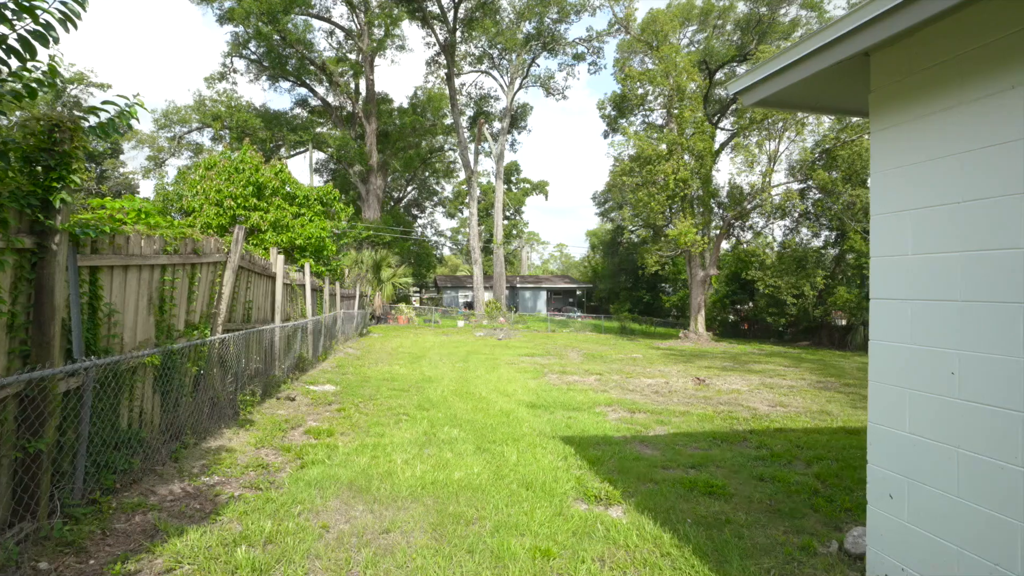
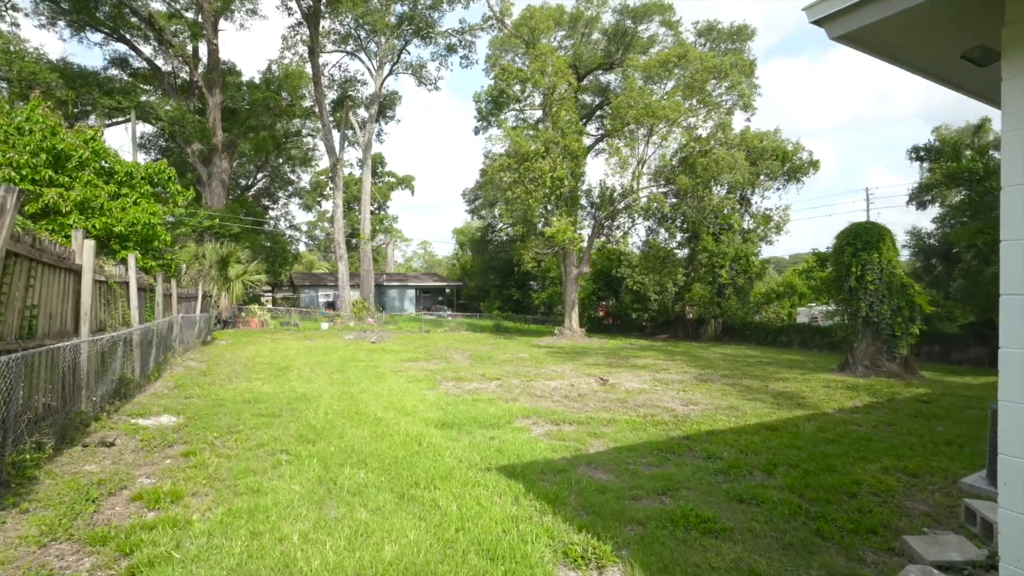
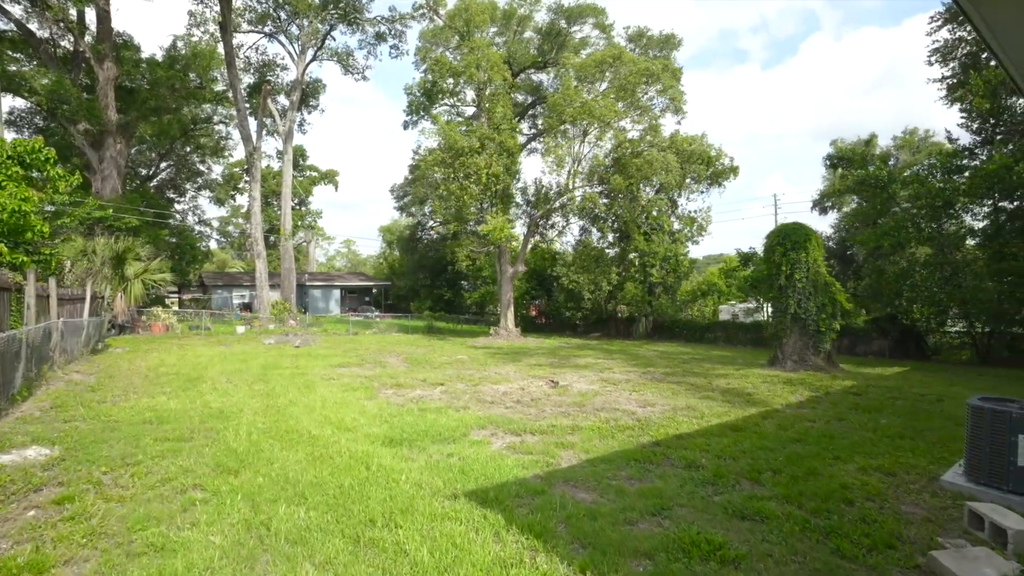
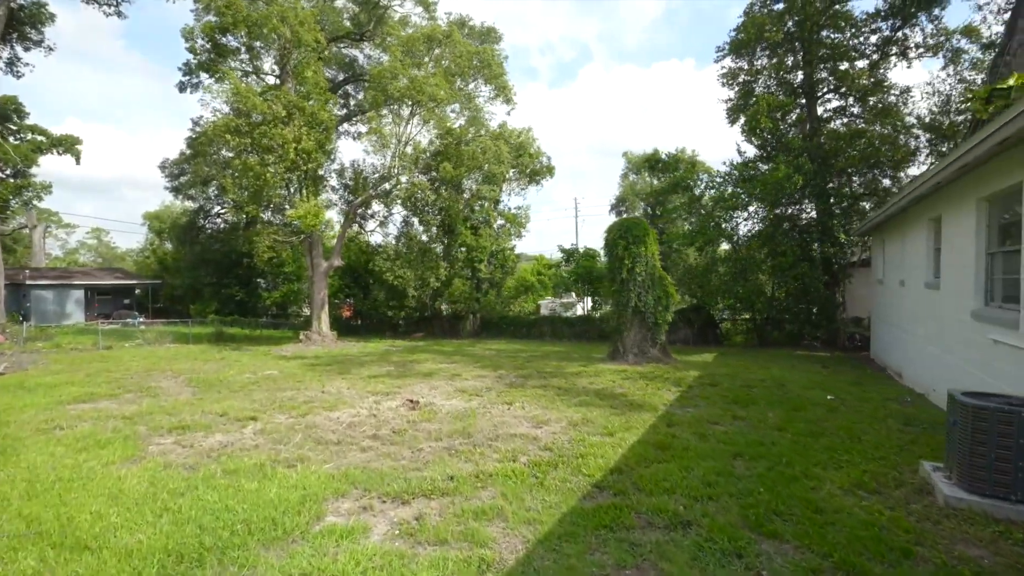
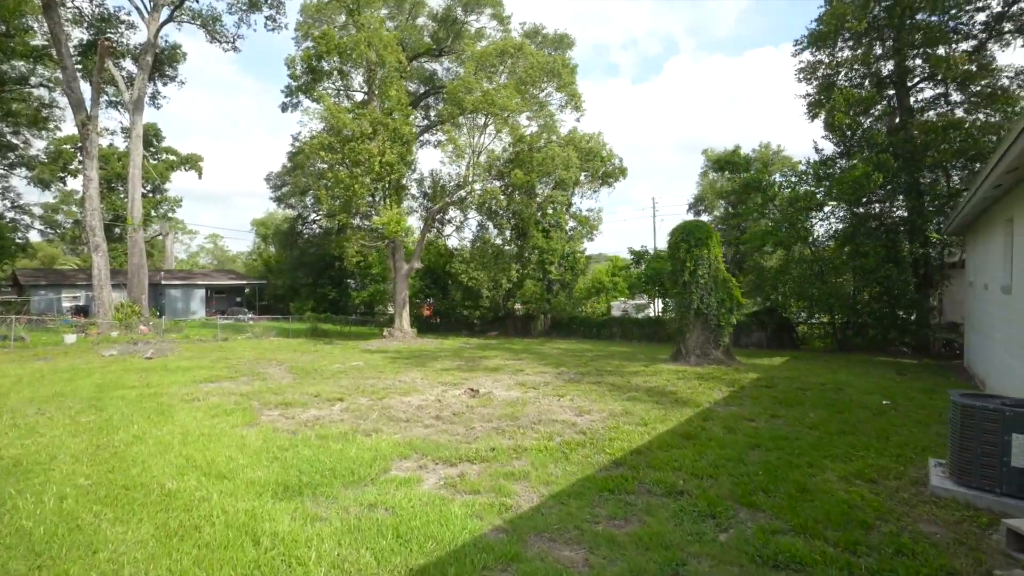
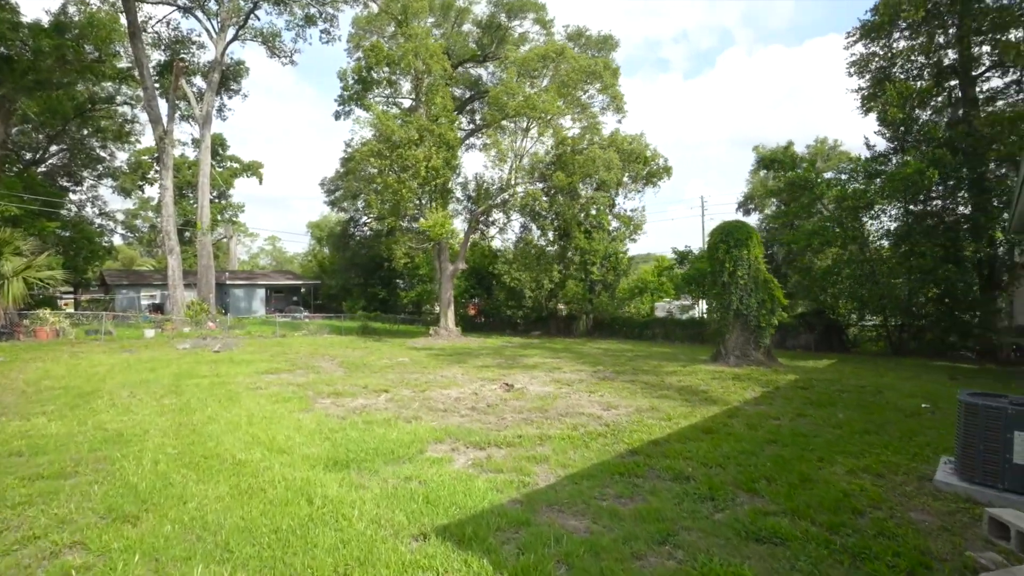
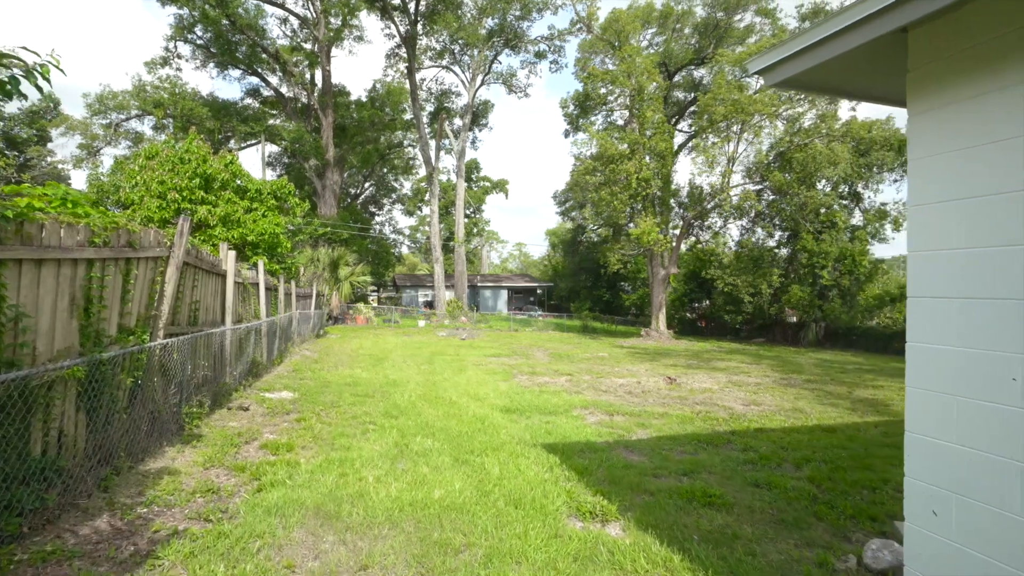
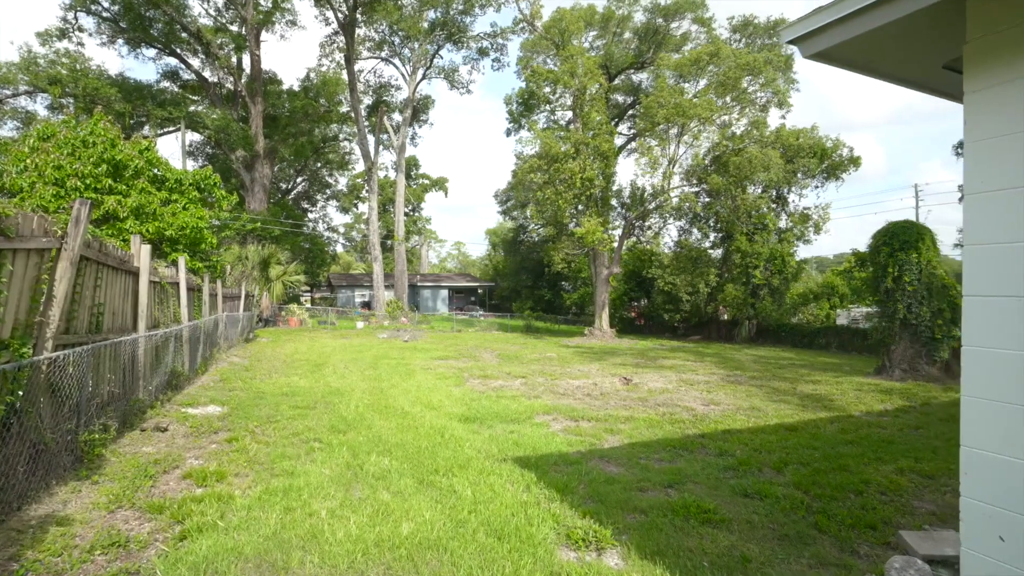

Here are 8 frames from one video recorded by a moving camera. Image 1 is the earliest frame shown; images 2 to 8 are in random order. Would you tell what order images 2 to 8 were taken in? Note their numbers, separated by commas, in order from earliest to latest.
7, 8, 2, 3, 6, 5, 4
